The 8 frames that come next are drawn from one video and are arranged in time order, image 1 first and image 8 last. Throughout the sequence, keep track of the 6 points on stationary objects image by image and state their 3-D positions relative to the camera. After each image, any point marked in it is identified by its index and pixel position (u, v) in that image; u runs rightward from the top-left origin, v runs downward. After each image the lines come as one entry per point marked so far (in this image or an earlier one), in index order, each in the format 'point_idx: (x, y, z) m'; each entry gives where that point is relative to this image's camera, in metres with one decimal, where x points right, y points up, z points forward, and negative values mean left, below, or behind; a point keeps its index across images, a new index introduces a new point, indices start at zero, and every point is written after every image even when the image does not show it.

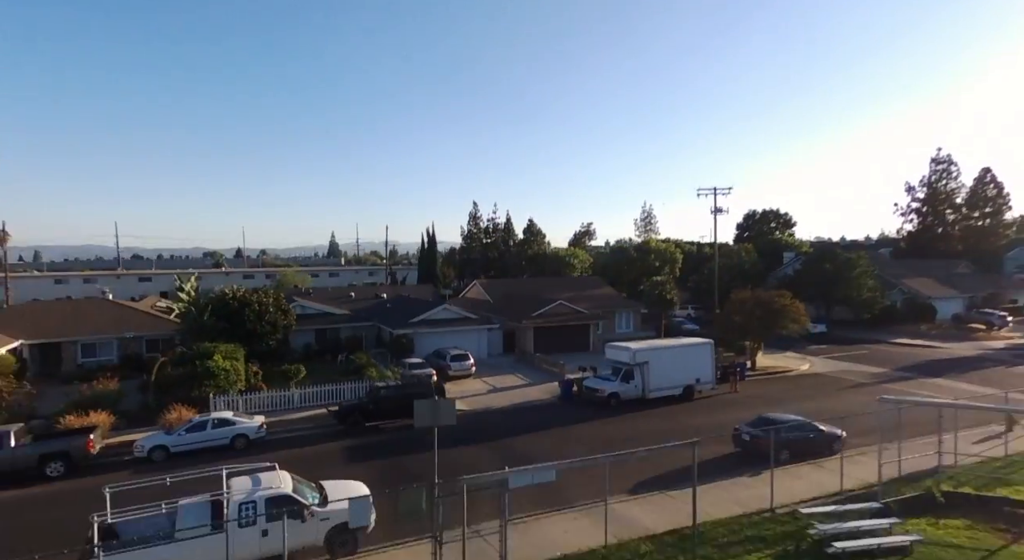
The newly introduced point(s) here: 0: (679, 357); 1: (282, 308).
0: (+3.2, -1.5, +11.4) m
1: (-5.5, -0.7, +14.3) m
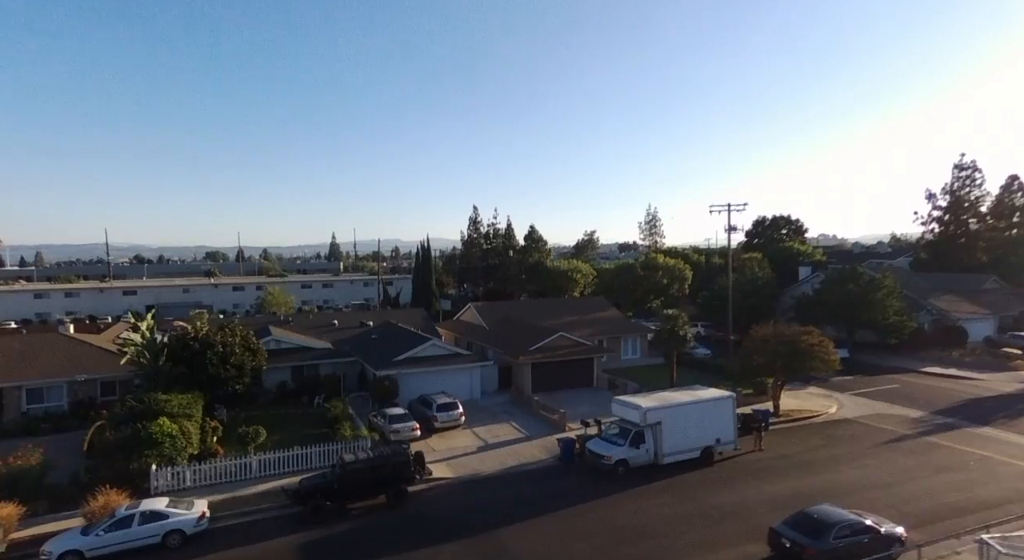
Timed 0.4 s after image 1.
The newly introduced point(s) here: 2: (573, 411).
0: (+3.1, -2.2, +9.9) m
1: (-5.7, -1.5, +12.8) m
2: (+1.4, -3.0, +13.3) m
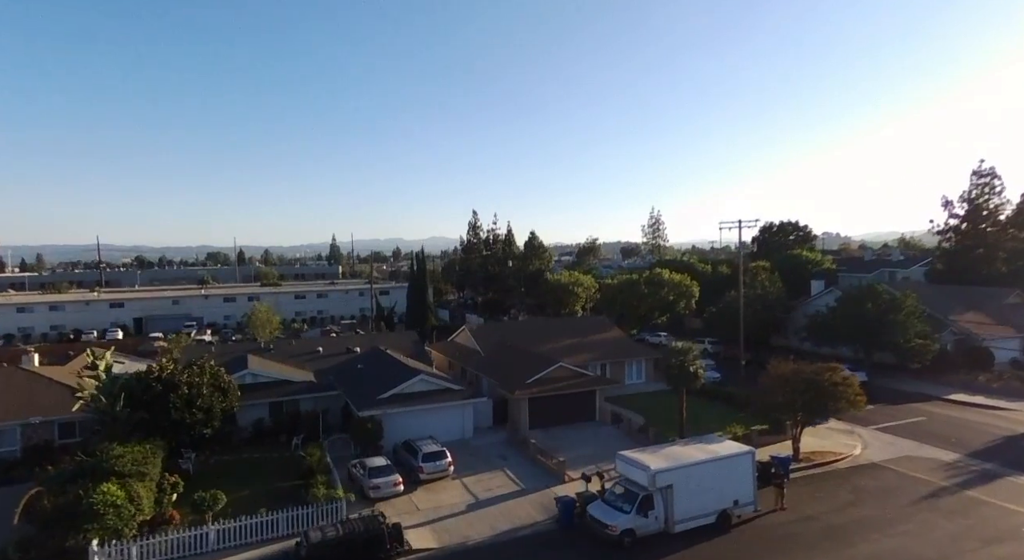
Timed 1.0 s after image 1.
0: (+3.0, -2.9, +8.8) m
1: (-5.8, -2.1, +11.7) m
2: (+1.3, -3.6, +12.2) m
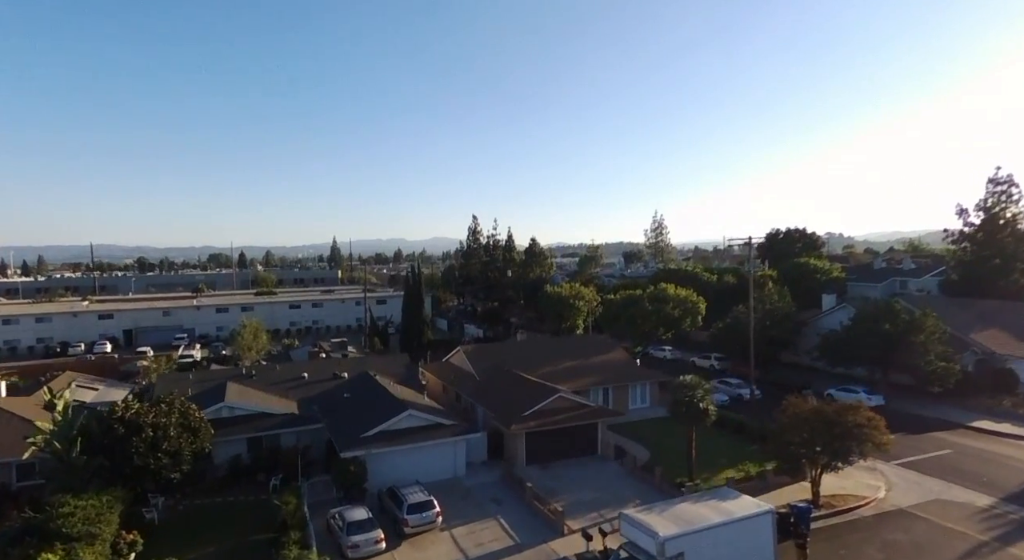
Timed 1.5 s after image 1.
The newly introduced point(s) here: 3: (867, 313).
0: (+2.9, -3.4, +7.8) m
1: (-5.9, -2.7, +10.8) m
2: (+1.2, -4.1, +11.3) m
3: (+11.0, -1.0, +18.3) m
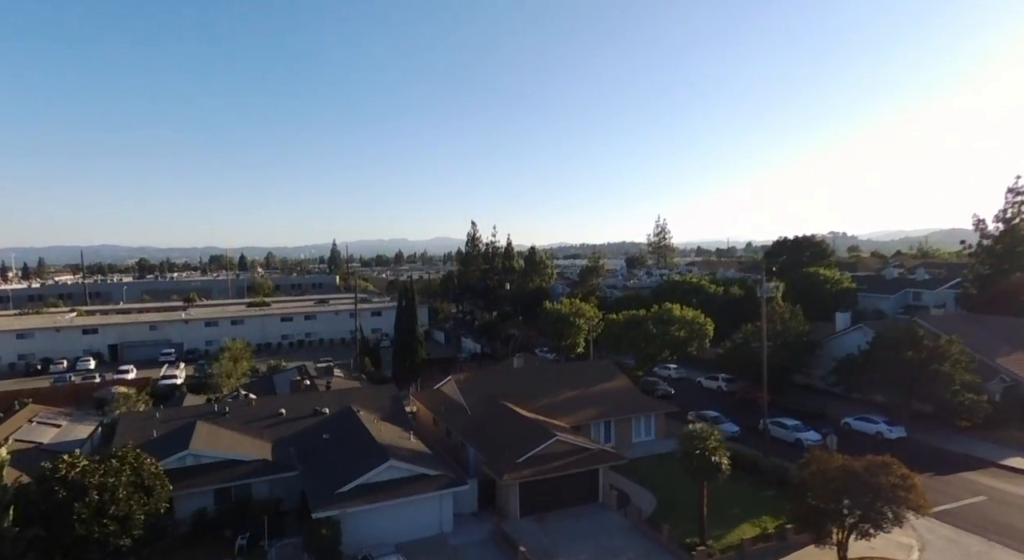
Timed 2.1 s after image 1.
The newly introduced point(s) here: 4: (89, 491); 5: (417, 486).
0: (+2.7, -4.1, +6.7) m
1: (-6.0, -3.4, +9.7) m
2: (+1.0, -4.8, +10.1) m
3: (+10.9, -1.7, +17.1) m
4: (-6.4, -3.2, +9.0) m
5: (-1.7, -3.8, +10.8) m
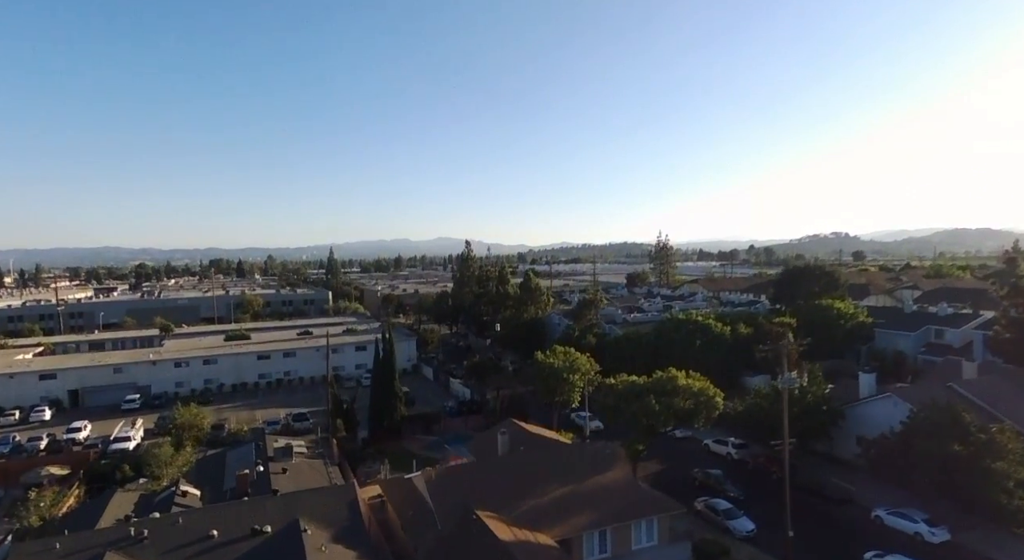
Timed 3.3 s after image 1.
0: (+2.2, -6.0, +4.4) m
1: (-6.5, -5.3, +7.5) m
2: (+0.5, -6.7, +7.9) m
3: (+10.4, -3.6, +14.8) m
4: (-6.9, -5.1, +6.8) m
5: (-2.2, -5.7, +8.5) m
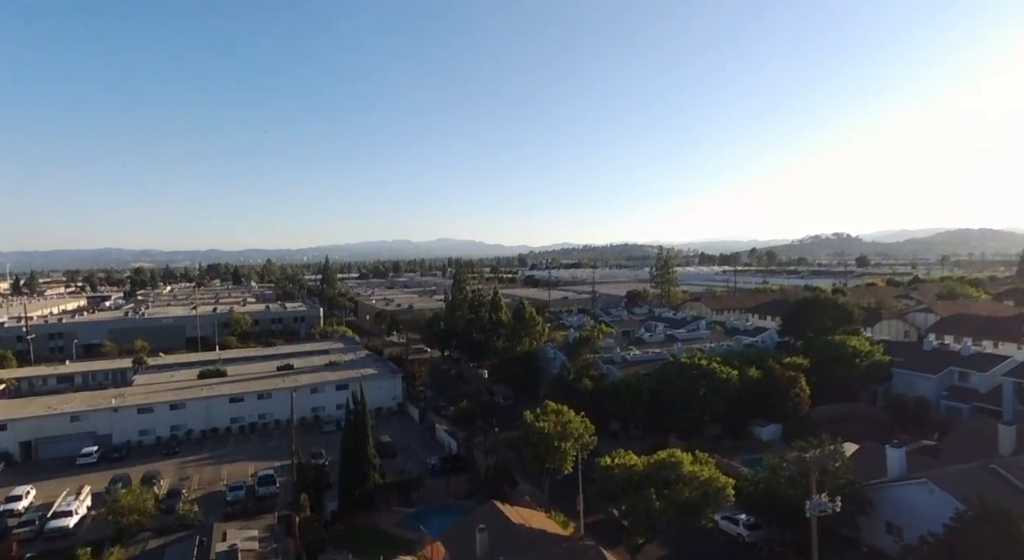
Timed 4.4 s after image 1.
0: (+1.7, -7.8, +2.2) m
1: (-7.0, -7.1, +5.2) m
2: (0.0, -8.5, +5.6) m
3: (+9.9, -5.4, +12.6) m
4: (-7.4, -6.9, +4.5) m
5: (-2.7, -7.5, +6.3) m
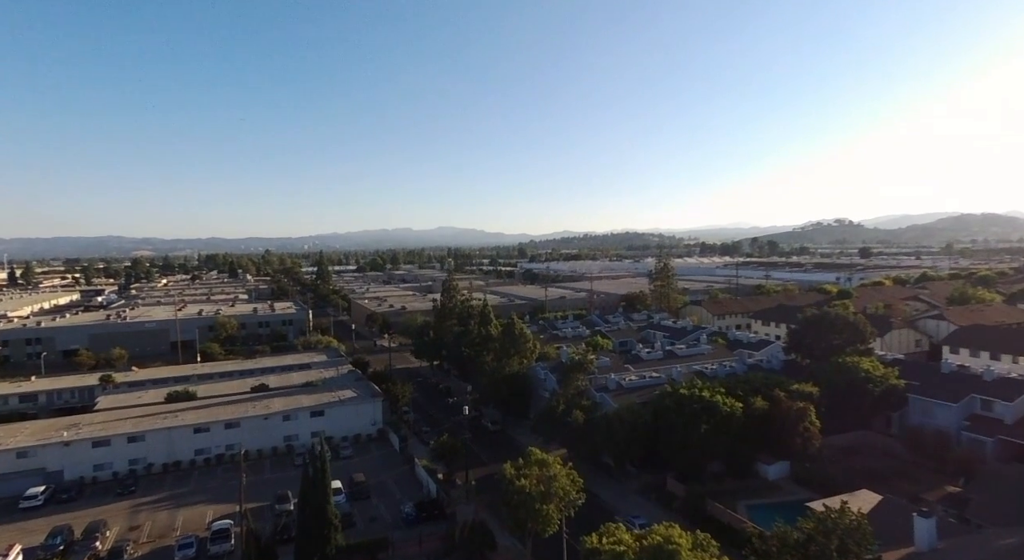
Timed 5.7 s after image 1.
0: (+1.0, -9.3, 0.0) m
1: (-7.7, -8.6, +3.1) m
2: (-0.7, -10.0, +3.5) m
3: (+9.2, -6.7, +10.4) m
4: (-8.2, -8.5, +2.4) m
5: (-3.4, -9.0, +4.2) m
